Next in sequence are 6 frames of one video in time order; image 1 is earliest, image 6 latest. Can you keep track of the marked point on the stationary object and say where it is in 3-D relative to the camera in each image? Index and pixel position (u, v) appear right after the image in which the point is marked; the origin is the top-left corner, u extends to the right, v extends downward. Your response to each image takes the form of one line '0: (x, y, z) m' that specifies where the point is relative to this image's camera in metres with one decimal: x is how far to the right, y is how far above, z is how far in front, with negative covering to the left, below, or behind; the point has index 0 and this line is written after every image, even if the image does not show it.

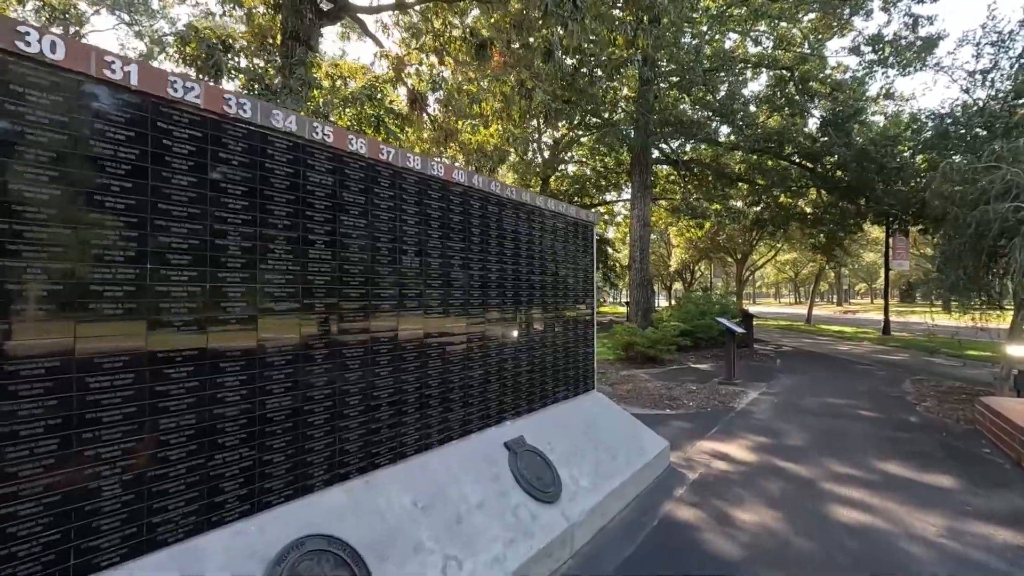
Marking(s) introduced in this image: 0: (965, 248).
0: (+5.7, +0.5, +6.8) m
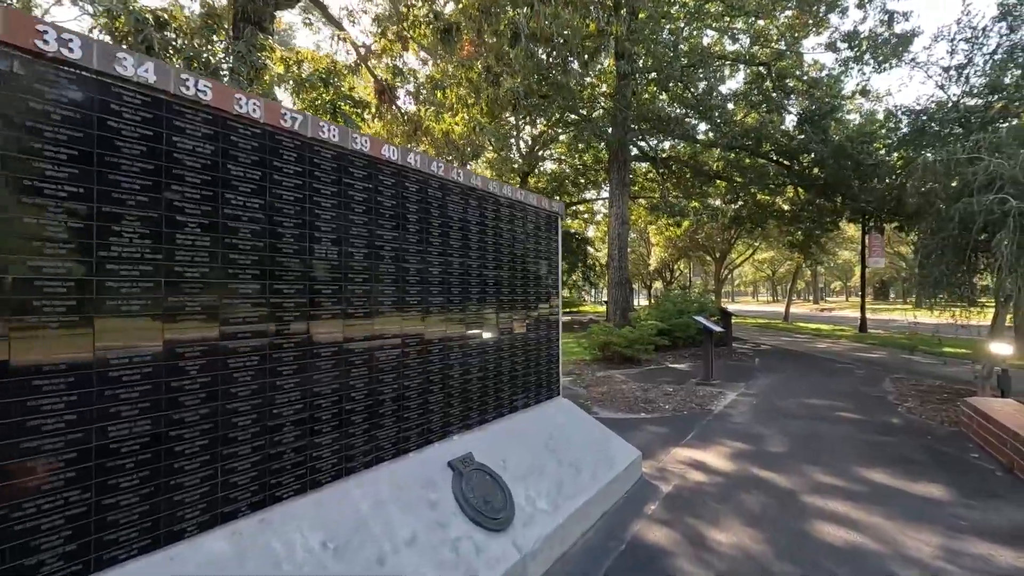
0: (+5.3, +0.5, +6.6) m
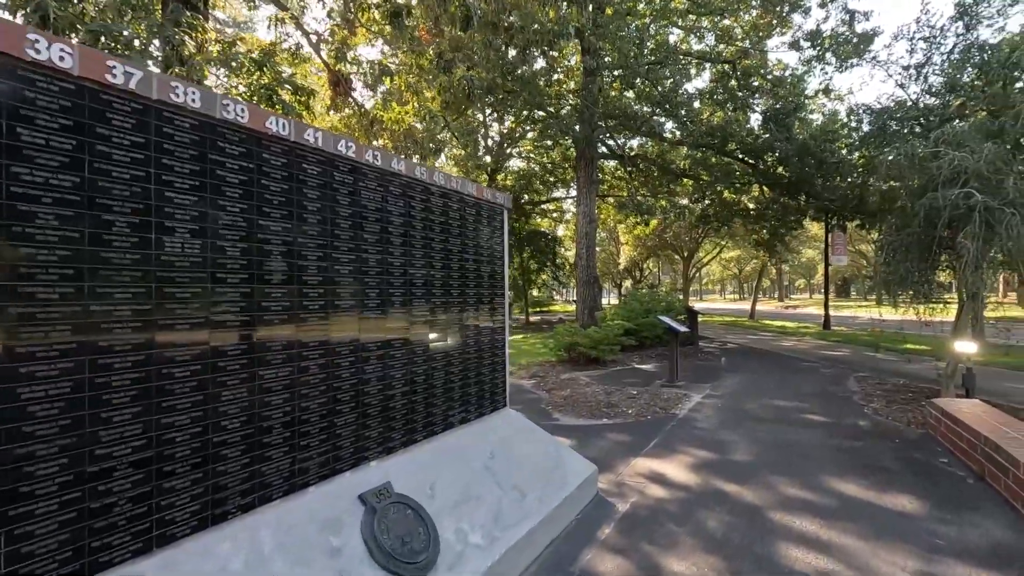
0: (+4.8, +0.6, +6.5) m
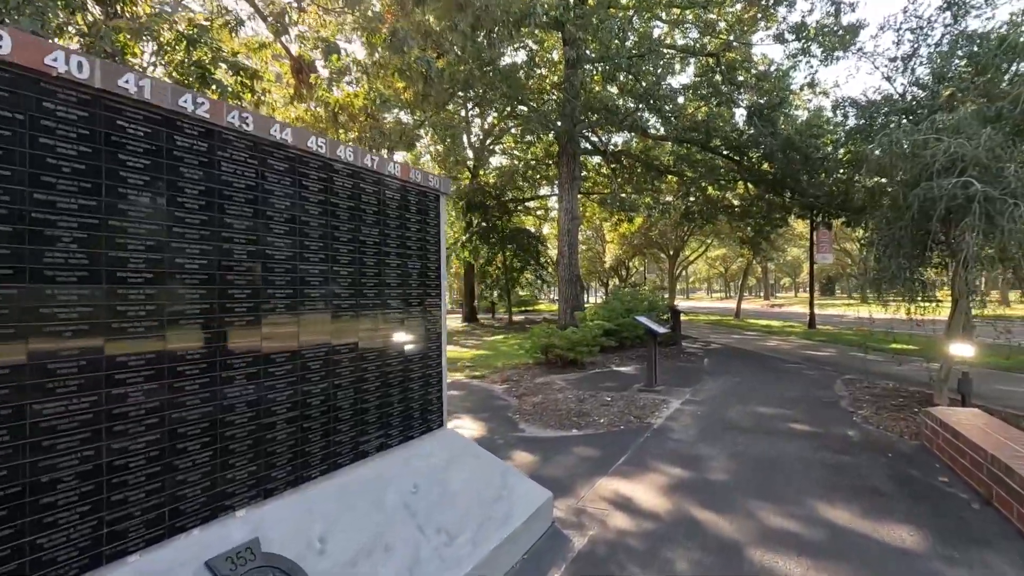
0: (+4.4, +0.6, +6.0) m
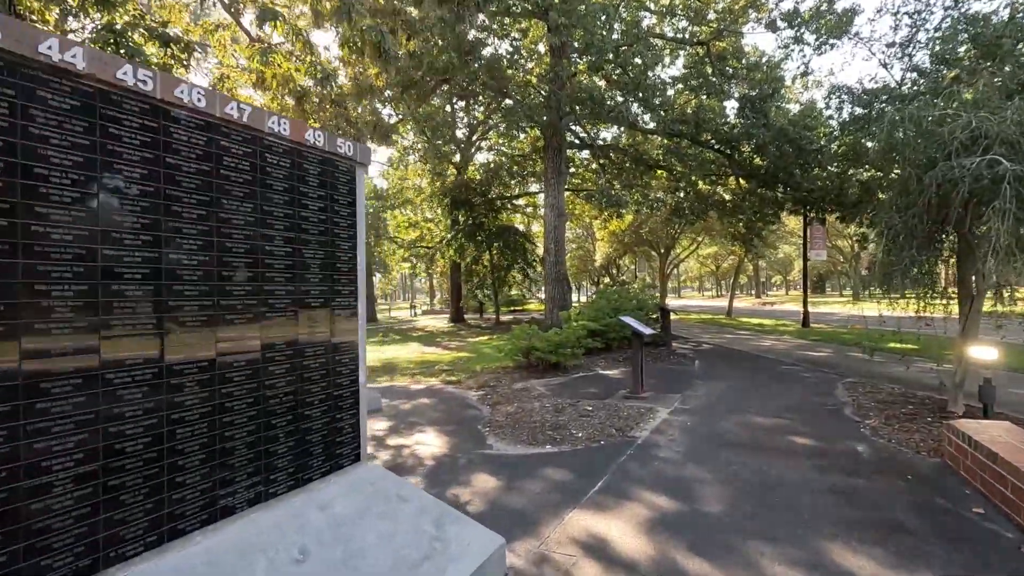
0: (+4.0, +0.6, +5.4) m
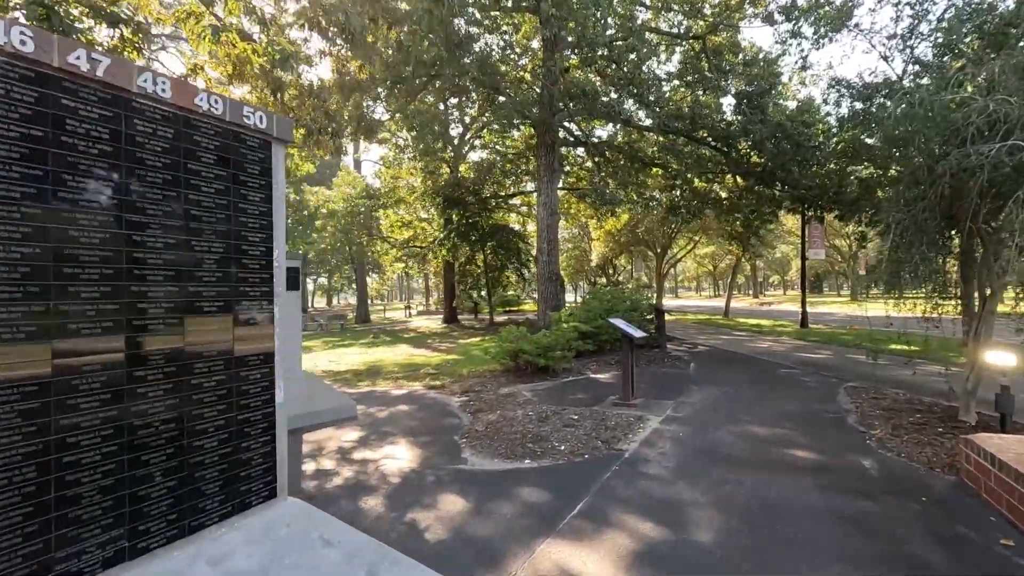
0: (+3.8, +0.6, +5.0) m
